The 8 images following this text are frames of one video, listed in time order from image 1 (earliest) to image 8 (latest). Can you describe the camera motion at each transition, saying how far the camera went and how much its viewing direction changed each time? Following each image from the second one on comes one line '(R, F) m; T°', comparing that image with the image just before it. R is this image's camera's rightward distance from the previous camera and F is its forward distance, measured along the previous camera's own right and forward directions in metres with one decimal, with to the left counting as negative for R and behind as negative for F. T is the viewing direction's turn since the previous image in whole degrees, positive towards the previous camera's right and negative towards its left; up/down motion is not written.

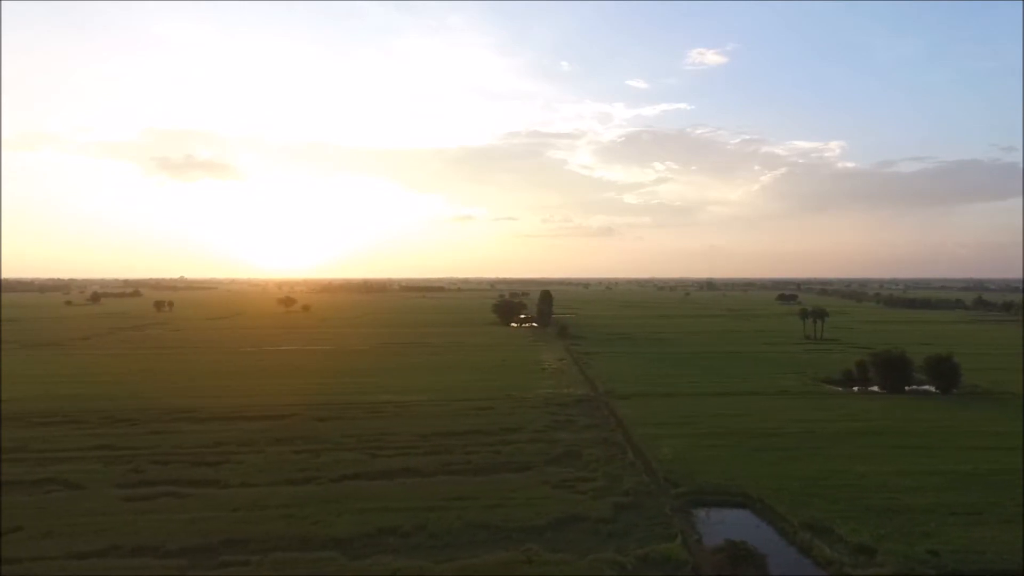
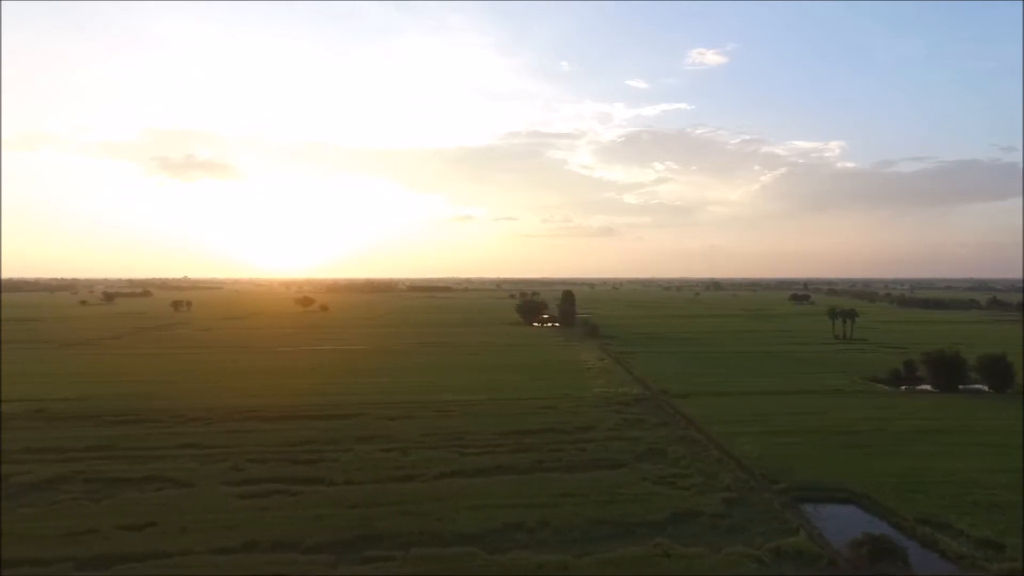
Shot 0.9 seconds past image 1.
(-1.9, -0.3) m; 0°
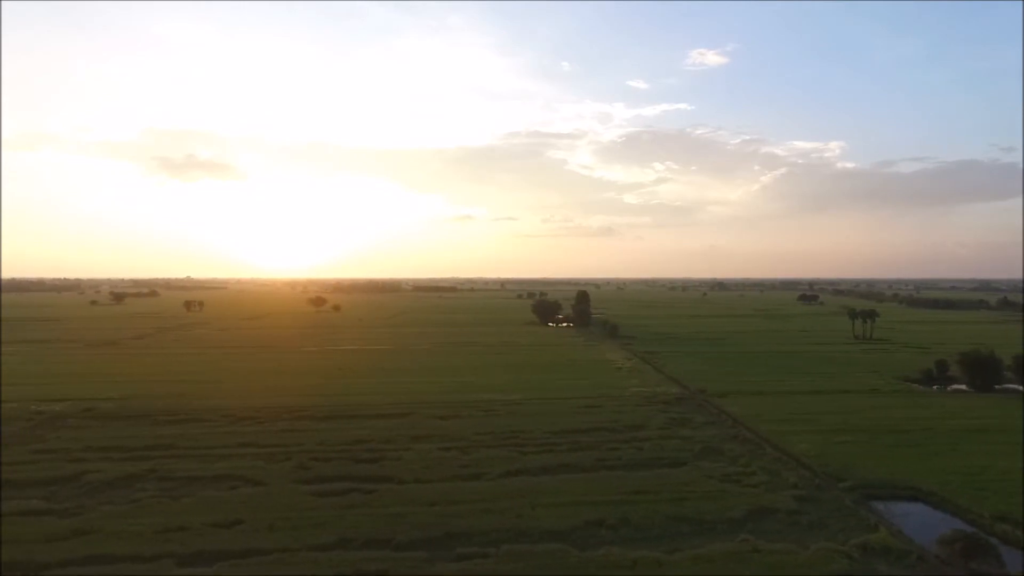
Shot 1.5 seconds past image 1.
(-1.3, -0.2) m; 0°
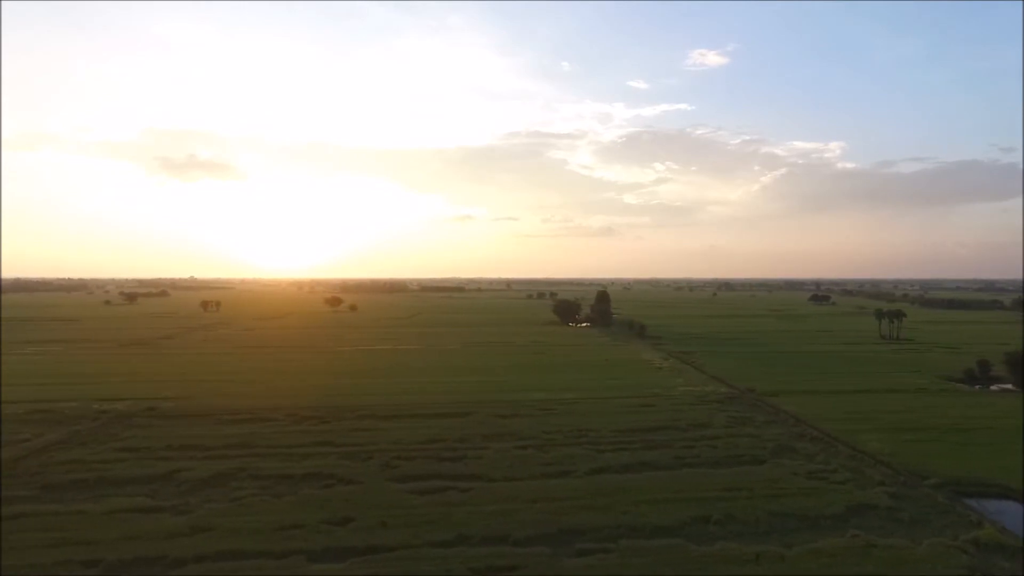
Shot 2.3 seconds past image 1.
(-1.8, -0.3) m; 0°
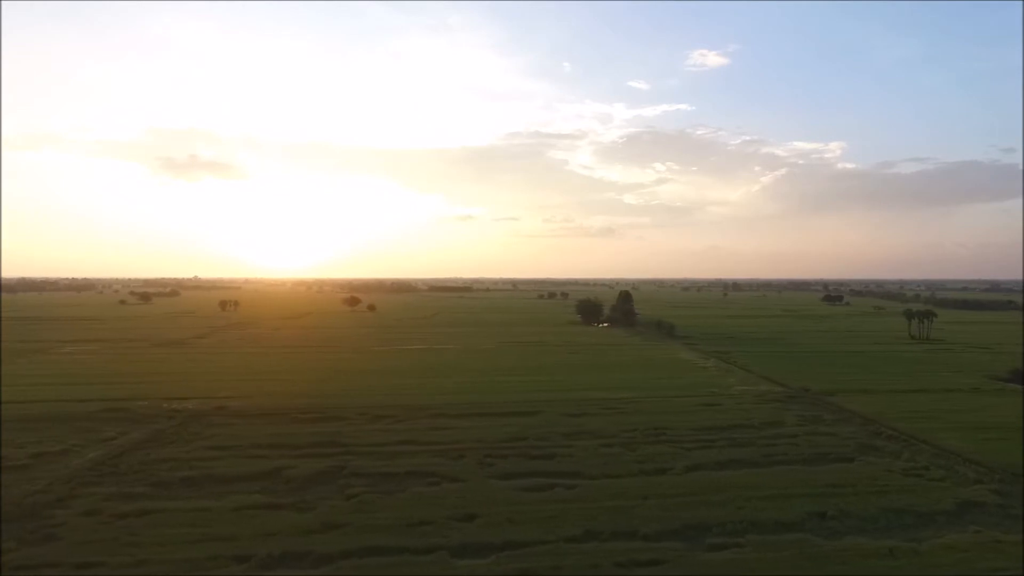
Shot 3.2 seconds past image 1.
(-2.0, -0.3) m; 0°
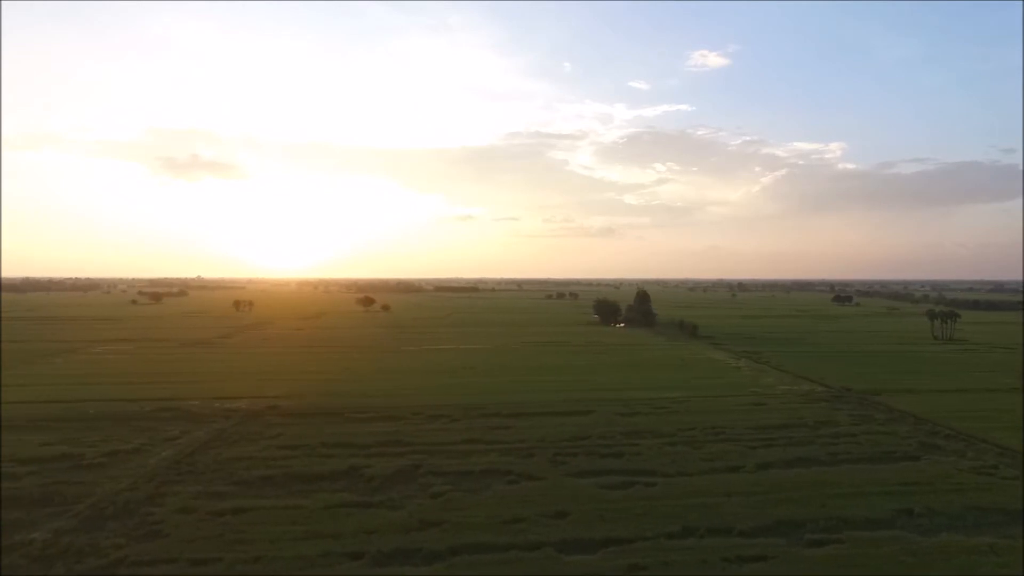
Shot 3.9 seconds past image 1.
(-1.6, -0.2) m; 0°
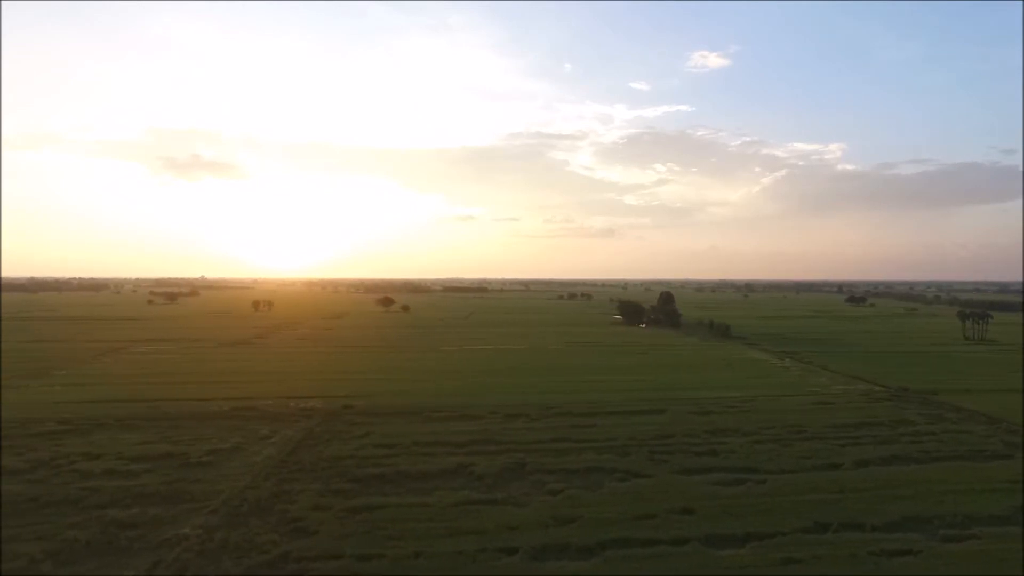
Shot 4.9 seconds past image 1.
(-2.2, -0.3) m; 0°
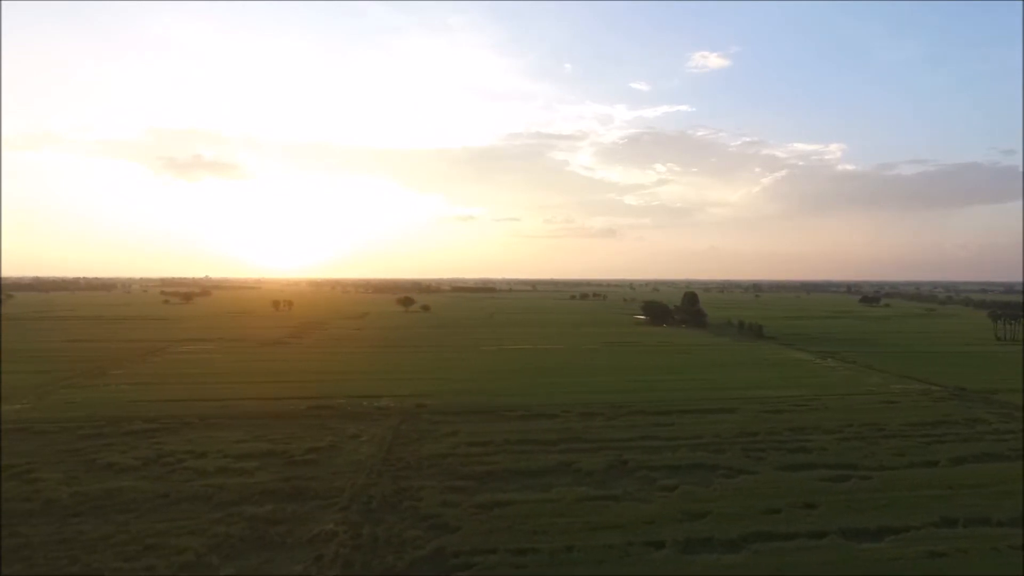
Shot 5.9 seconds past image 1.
(-2.2, -0.3) m; 0°
